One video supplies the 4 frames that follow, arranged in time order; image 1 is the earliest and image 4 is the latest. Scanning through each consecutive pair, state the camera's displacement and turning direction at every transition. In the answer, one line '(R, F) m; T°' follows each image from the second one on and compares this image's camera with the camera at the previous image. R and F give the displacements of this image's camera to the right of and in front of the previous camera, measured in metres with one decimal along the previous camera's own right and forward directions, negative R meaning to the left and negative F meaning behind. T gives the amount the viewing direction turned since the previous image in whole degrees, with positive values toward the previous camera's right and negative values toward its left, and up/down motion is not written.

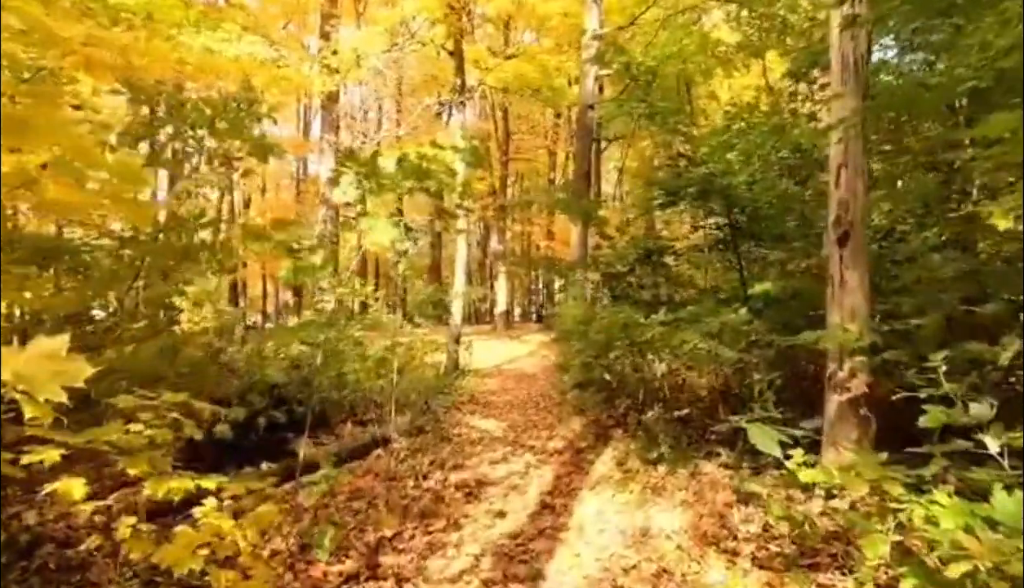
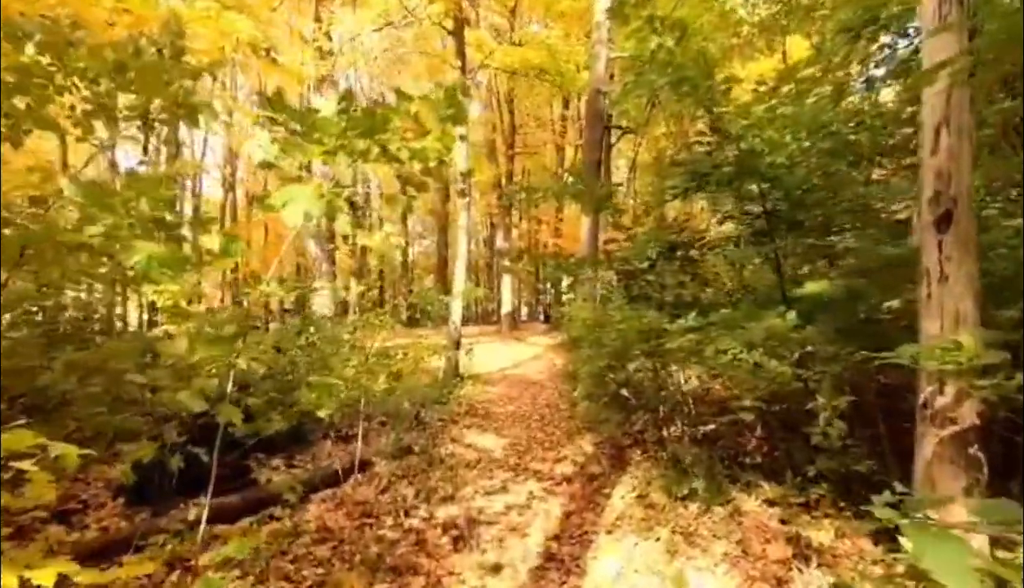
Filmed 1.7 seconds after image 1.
(+0.1, +1.2) m; -1°
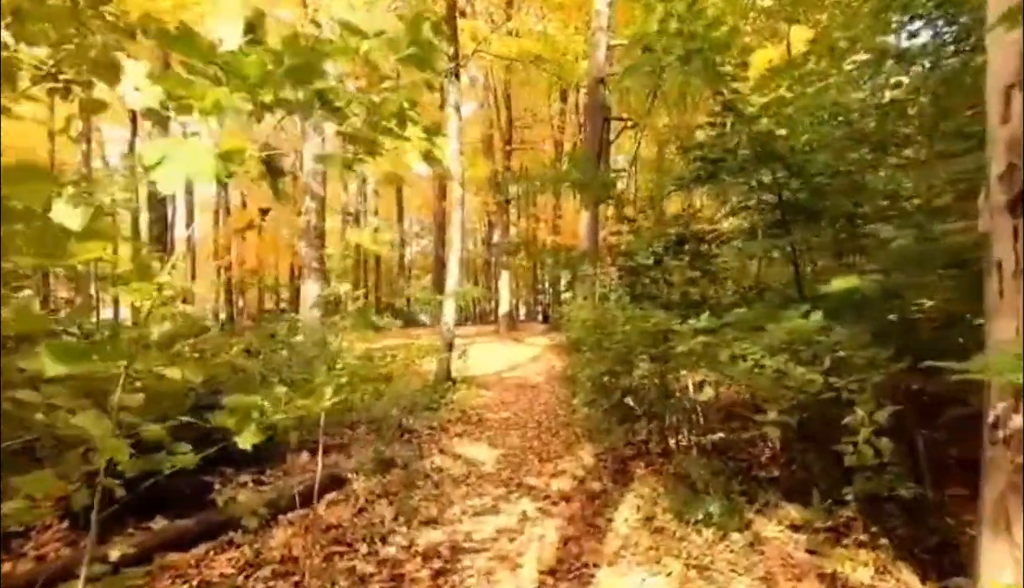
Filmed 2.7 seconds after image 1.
(+0.1, +0.7) m; 0°
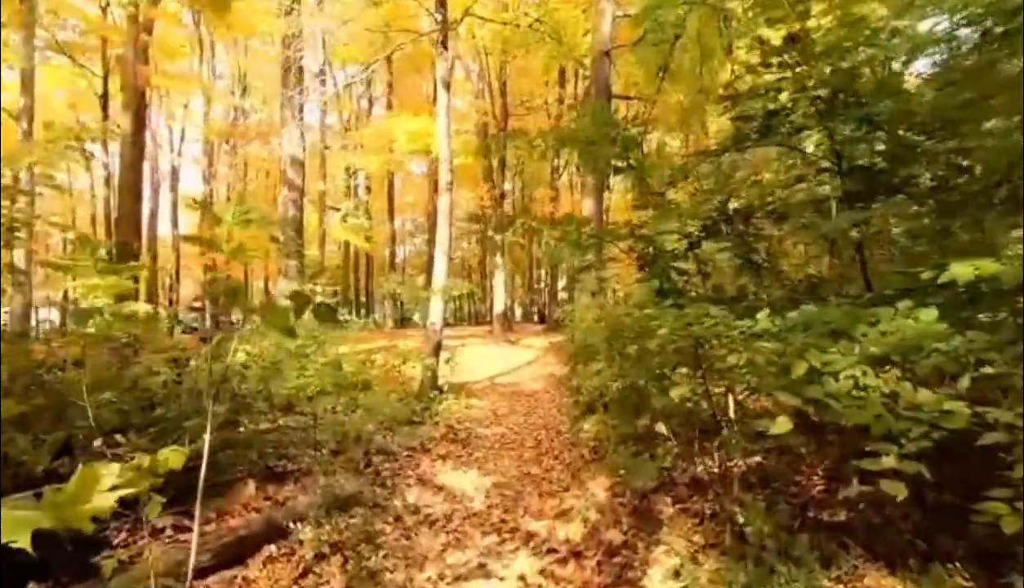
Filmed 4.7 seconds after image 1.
(0.0, +1.5) m; +1°
